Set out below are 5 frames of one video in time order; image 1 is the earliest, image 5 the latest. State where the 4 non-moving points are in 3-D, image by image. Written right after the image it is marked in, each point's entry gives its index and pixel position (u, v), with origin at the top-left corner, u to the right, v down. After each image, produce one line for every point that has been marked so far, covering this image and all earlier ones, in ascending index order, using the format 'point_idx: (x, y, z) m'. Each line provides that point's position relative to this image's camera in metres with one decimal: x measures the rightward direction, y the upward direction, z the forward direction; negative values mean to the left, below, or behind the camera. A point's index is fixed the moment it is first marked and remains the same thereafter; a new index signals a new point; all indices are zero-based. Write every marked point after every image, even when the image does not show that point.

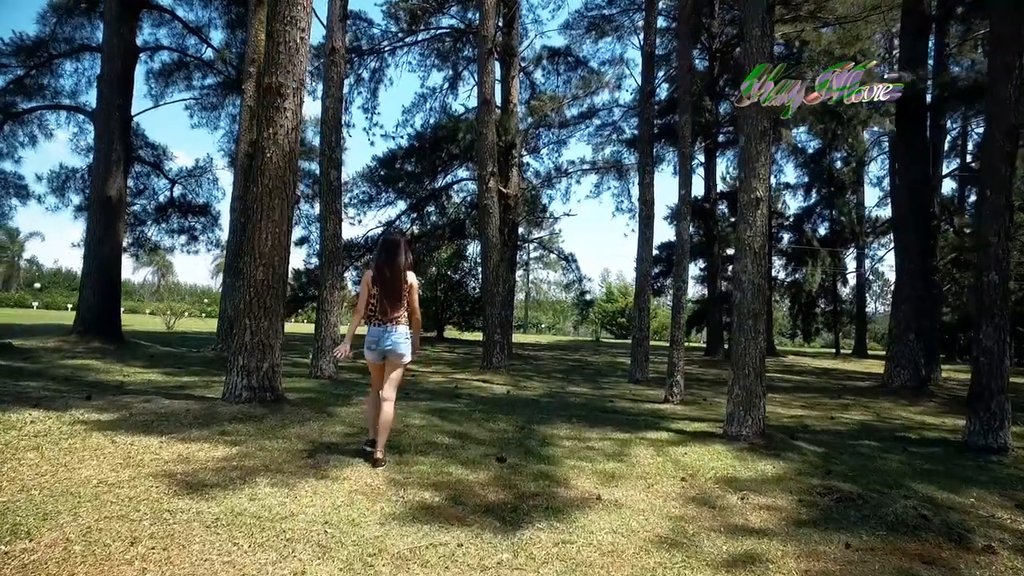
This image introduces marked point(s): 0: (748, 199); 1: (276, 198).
0: (+2.7, +1.0, +7.3) m
1: (-2.5, +1.0, +6.9) m
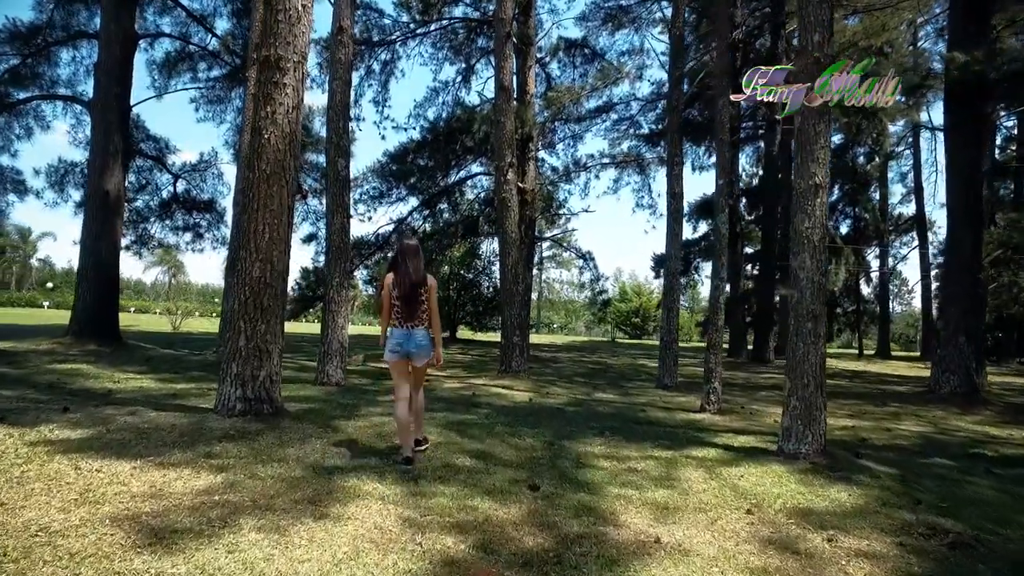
0: (+3.0, +1.0, +6.4) m
1: (-2.3, +1.0, +6.1) m
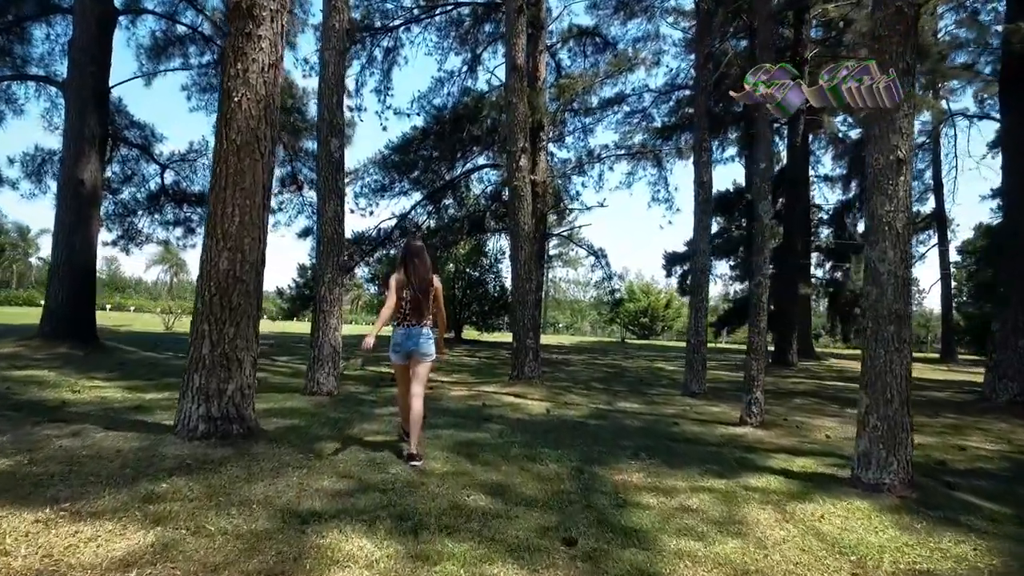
0: (+3.1, +1.1, +5.3) m
1: (-2.1, +1.0, +5.1) m
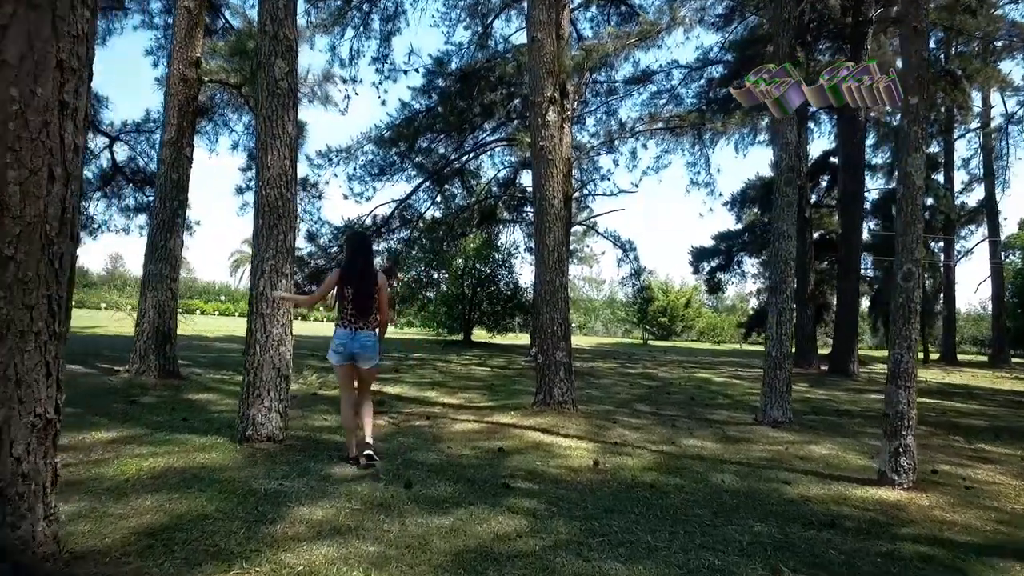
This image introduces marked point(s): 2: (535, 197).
0: (+3.4, +1.1, +2.6) m
1: (-1.9, +1.1, +2.4) m
2: (+0.3, +1.3, +8.8) m
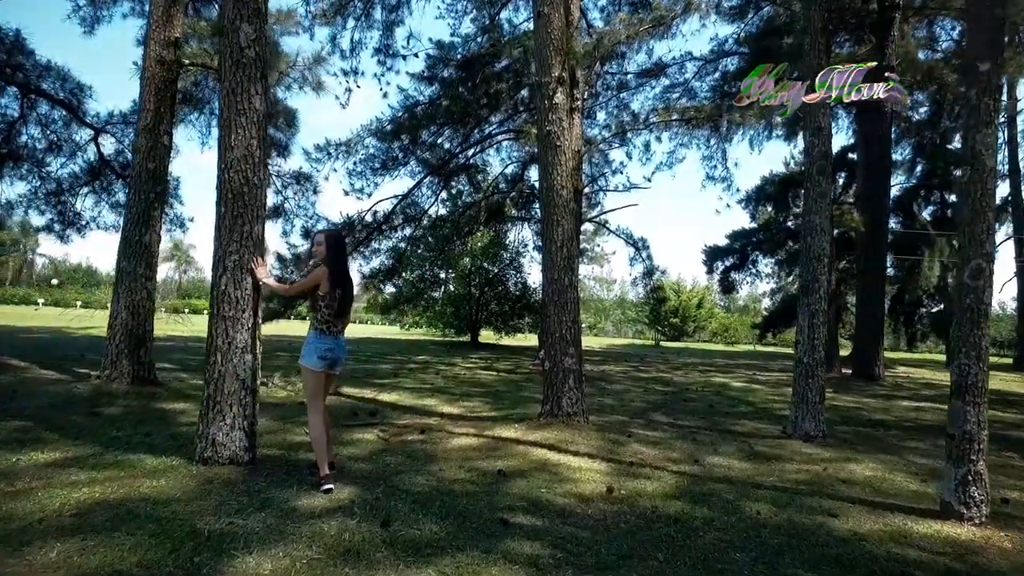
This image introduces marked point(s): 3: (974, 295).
0: (+3.3, +1.1, +1.8) m
1: (-1.9, +1.1, +1.7) m
2: (+0.4, +1.3, +8.1) m
3: (+3.5, -0.1, +4.7) m
